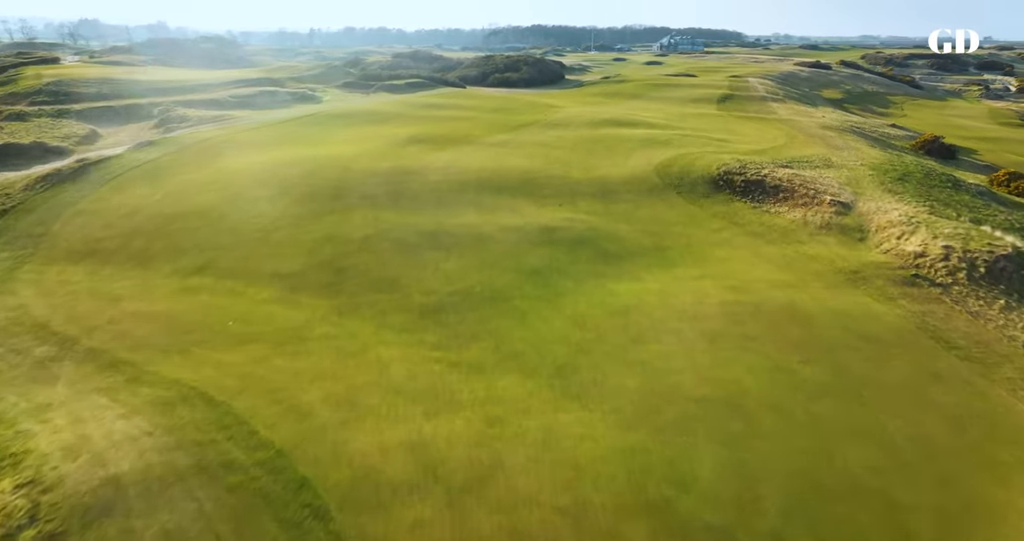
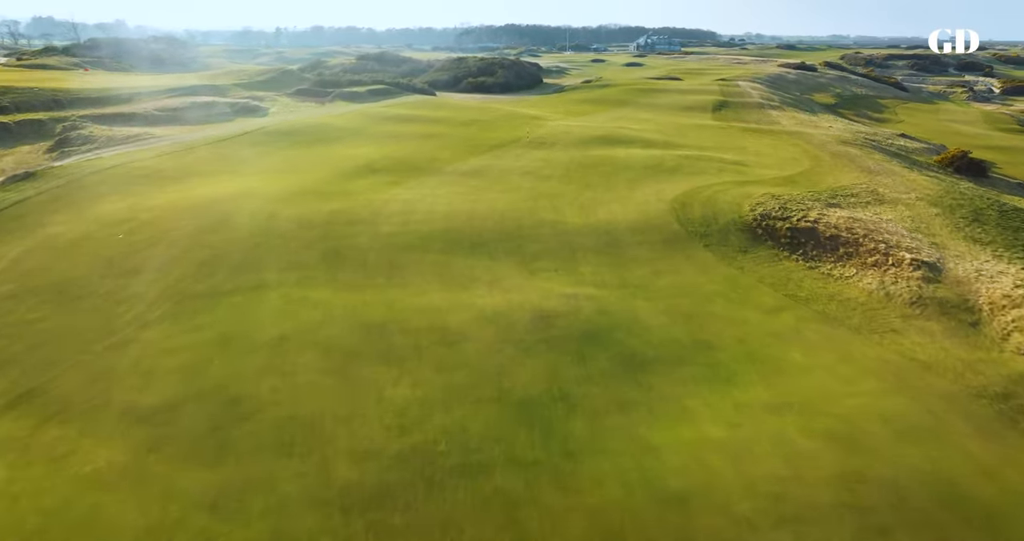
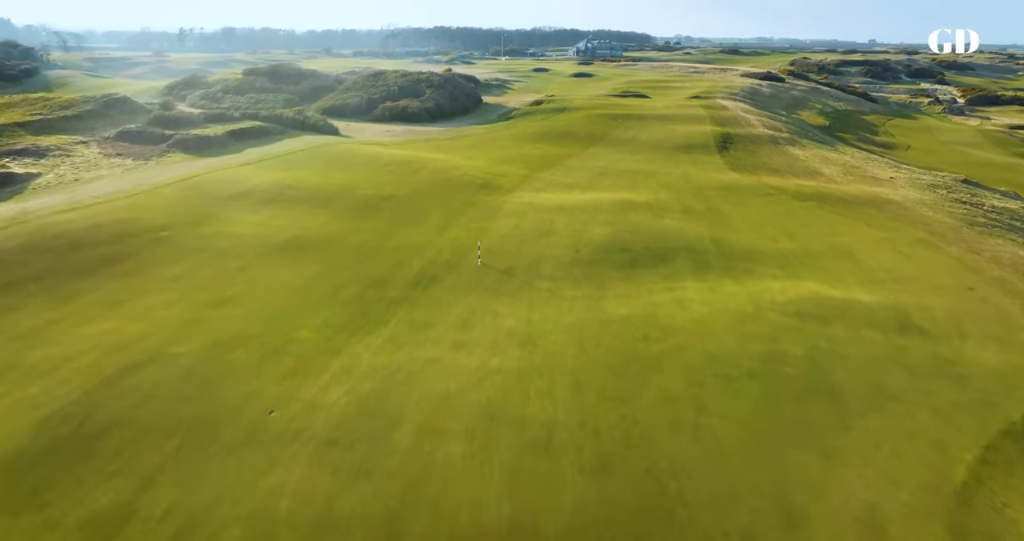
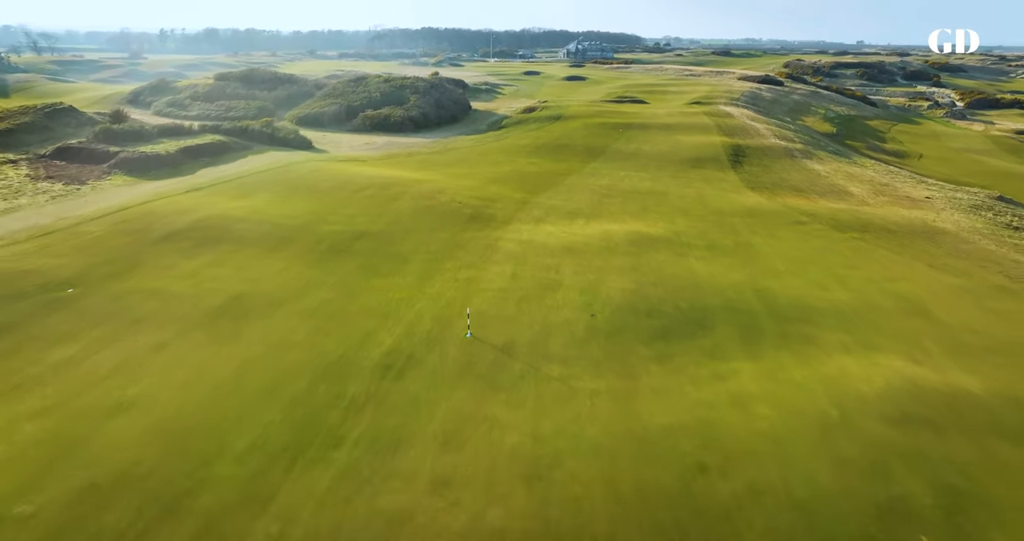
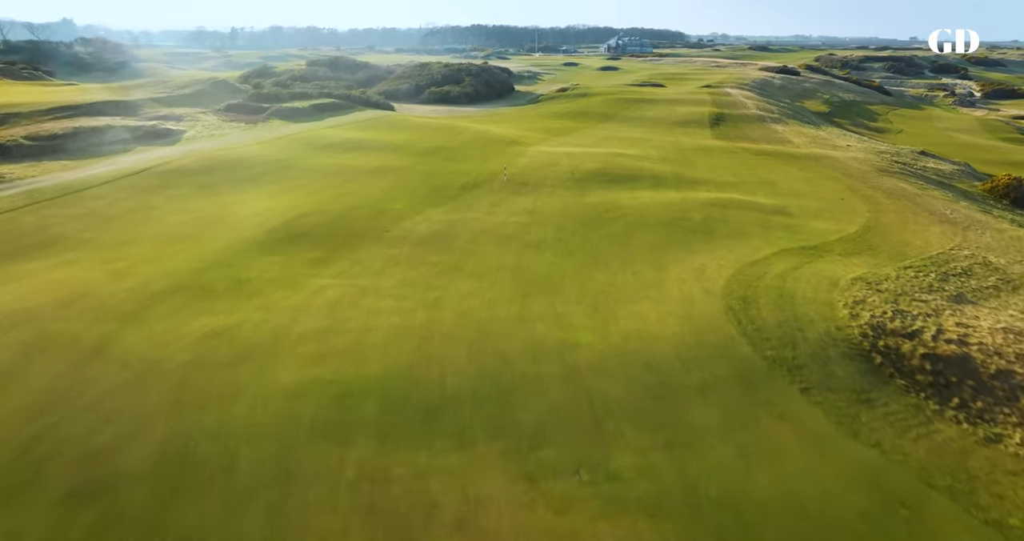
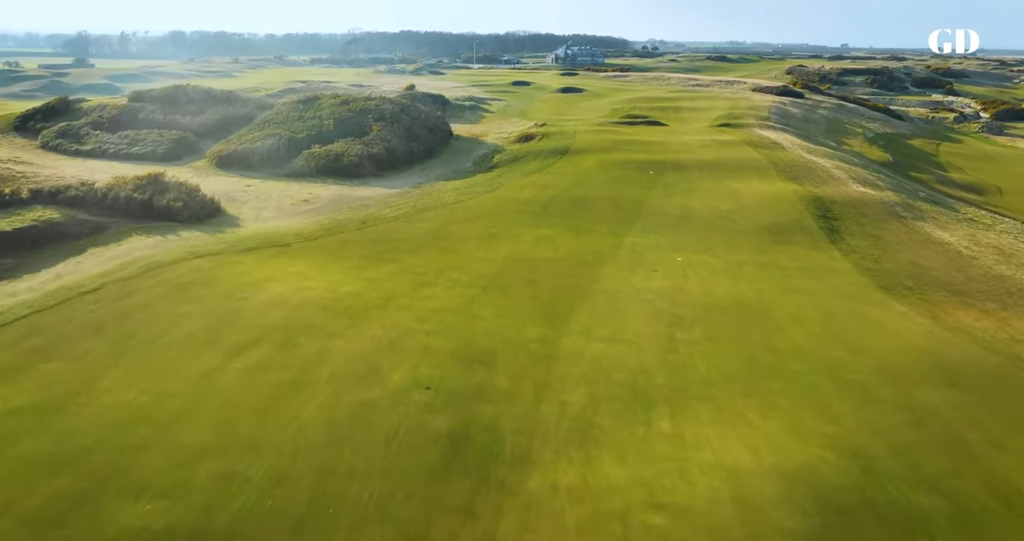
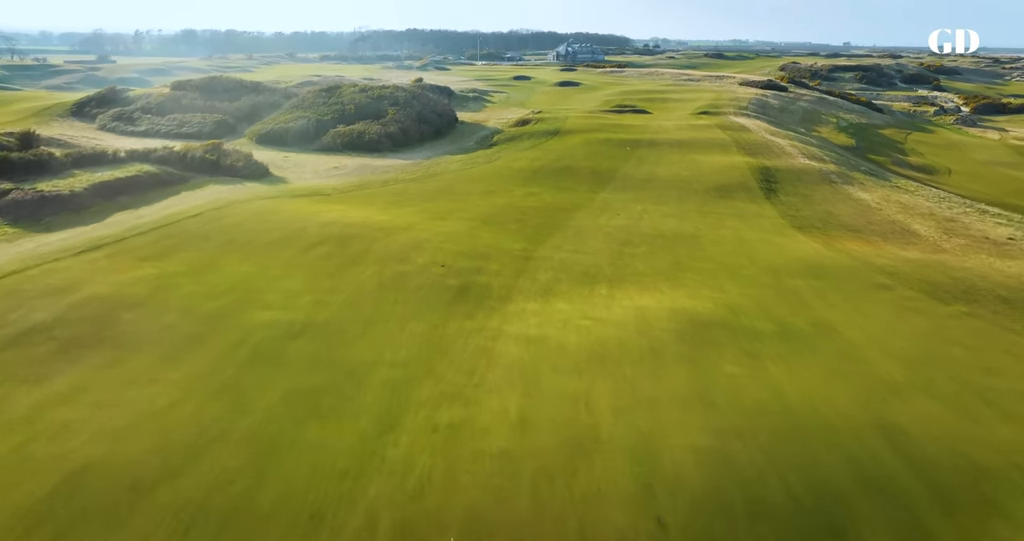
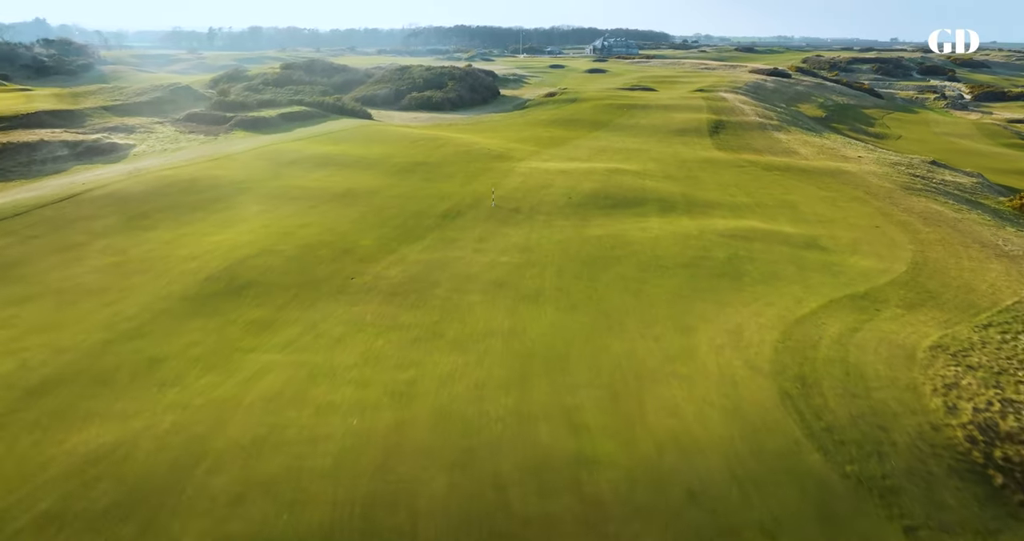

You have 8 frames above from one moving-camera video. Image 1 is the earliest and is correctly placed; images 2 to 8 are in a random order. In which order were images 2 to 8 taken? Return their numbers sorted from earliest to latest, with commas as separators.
2, 5, 8, 3, 4, 7, 6
